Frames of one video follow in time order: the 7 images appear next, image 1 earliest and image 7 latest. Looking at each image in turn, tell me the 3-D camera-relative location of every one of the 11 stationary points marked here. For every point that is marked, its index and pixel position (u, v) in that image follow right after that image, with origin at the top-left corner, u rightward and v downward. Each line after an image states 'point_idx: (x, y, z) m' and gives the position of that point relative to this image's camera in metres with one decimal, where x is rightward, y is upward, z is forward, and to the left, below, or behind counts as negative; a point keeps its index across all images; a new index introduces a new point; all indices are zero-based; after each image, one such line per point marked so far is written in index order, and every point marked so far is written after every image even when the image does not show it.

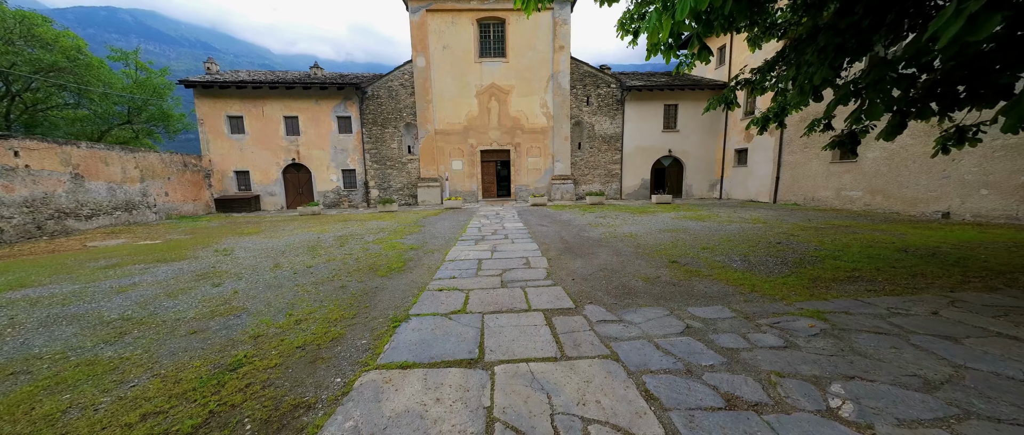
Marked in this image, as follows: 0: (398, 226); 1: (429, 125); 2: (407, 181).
0: (-2.9, -0.2, +8.4) m
1: (-3.7, +4.1, +14.5) m
2: (-4.9, +1.7, +15.0) m
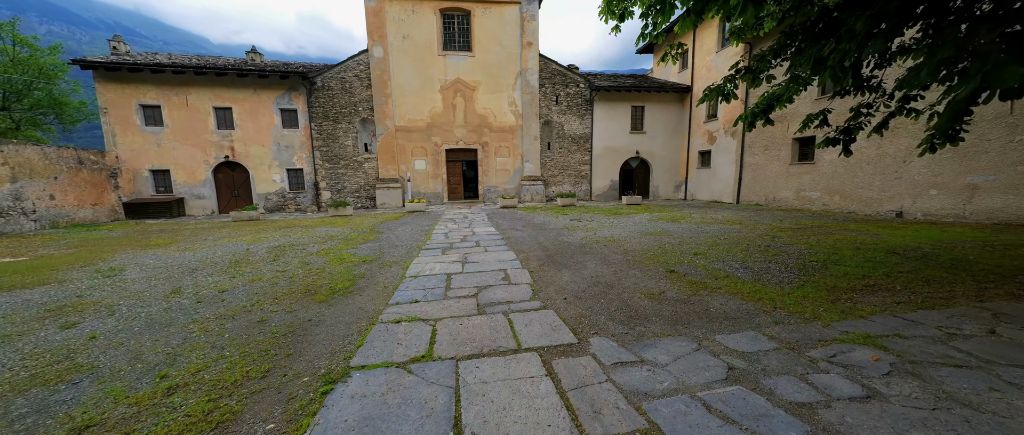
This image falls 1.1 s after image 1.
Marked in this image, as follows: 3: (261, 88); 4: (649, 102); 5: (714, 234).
0: (-3.6, -0.3, +7.3) m
1: (-5.0, +3.9, +13.4) m
2: (-6.2, +1.5, +13.7) m
3: (-9.5, +4.9, +12.3) m
4: (+6.6, +5.6, +16.0) m
5: (+3.9, -0.3, +6.4) m
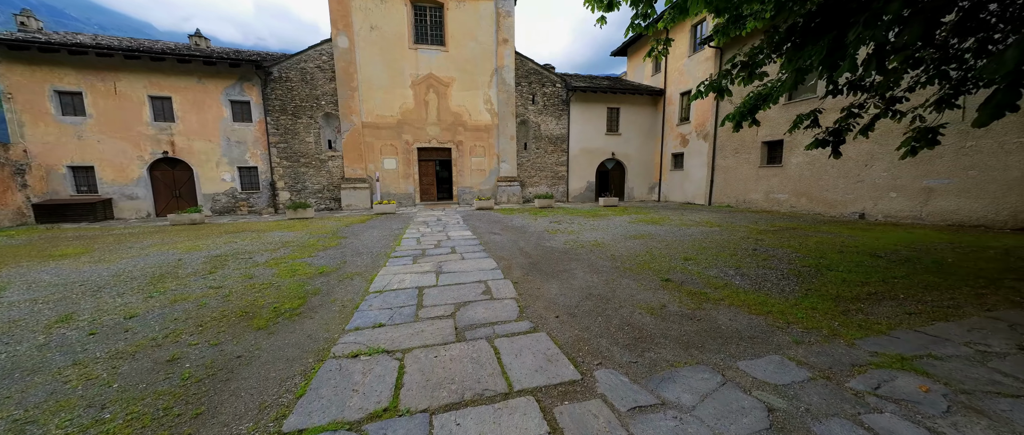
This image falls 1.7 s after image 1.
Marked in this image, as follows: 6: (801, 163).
0: (-4.0, -0.4, +6.6) m
1: (-6.0, +3.8, +12.5) m
2: (-7.2, +1.4, +12.7) m
3: (-10.3, +4.8, +11.1) m
4: (+5.5, +5.5, +16.0) m
5: (+3.5, -0.4, +6.2) m
6: (+8.8, +1.7, +10.1) m
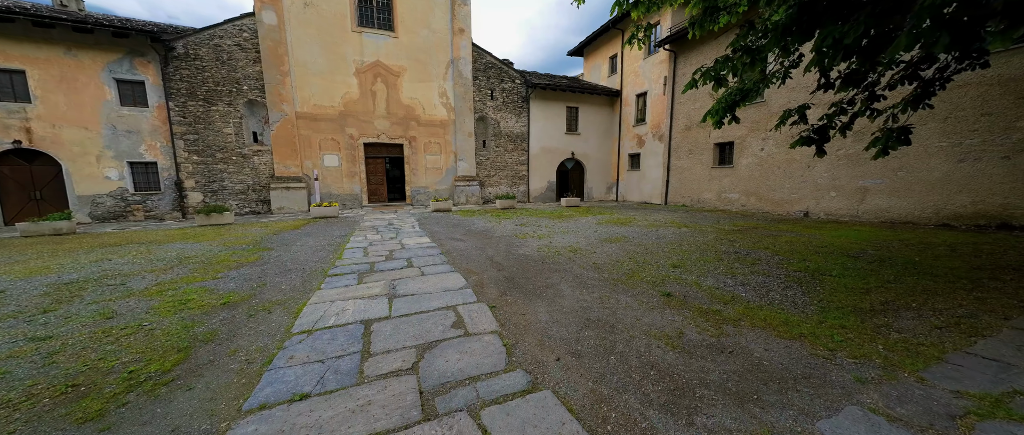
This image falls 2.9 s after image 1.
0: (-4.6, -0.5, +5.3) m
1: (-7.4, +3.7, +10.9) m
2: (-8.6, +1.2, +10.9) m
3: (-11.5, +4.6, +8.9) m
4: (+3.4, +5.5, +15.9) m
5: (+2.9, -0.4, +6.0) m
6: (+7.6, +1.7, +10.5) m
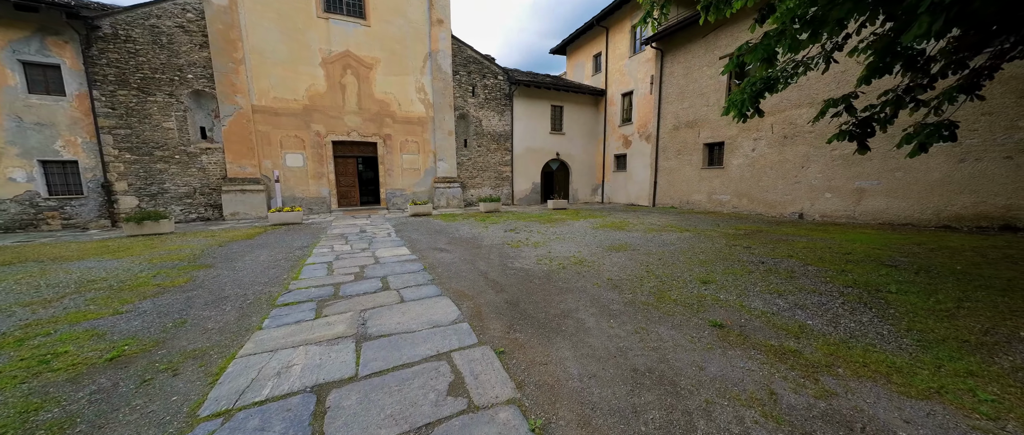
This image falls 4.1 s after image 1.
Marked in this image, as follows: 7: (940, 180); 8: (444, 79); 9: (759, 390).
0: (-4.7, -0.7, +4.2) m
1: (-7.9, +3.5, +9.6) m
2: (-9.0, +1.0, +9.6) m
3: (-11.9, +4.3, +7.4) m
4: (+2.5, +5.4, +15.4) m
5: (+2.7, -0.5, +5.4) m
6: (+7.1, +1.6, +10.3) m
7: (+8.7, +0.8, +6.7) m
8: (-2.6, +5.3, +12.6) m
9: (+1.3, -0.9, +1.7) m
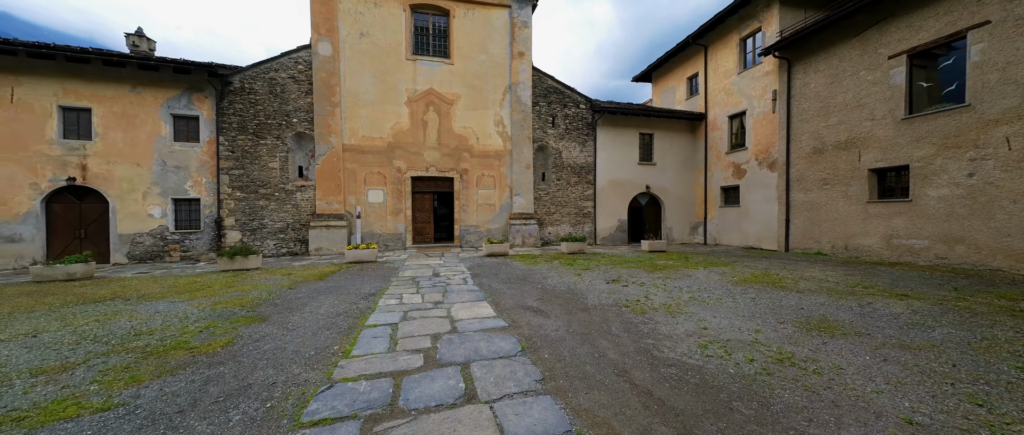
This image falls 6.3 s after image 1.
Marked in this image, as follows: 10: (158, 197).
0: (-3.4, -1.1, +3.5) m
1: (-5.4, +2.4, +9.8) m
2: (-6.6, 0.0, +9.7) m
3: (-9.7, +3.5, +8.5) m
4: (+6.1, +3.7, +13.6) m
5: (+4.1, -1.1, +3.1) m
6: (+9.4, +0.5, +7.3) m
7: (+10.3, 0.0, +3.4) m
8: (+0.4, +3.8, +11.8) m
9: (+2.0, -1.1, -0.2) m
10: (-9.4, +0.6, +8.6) m
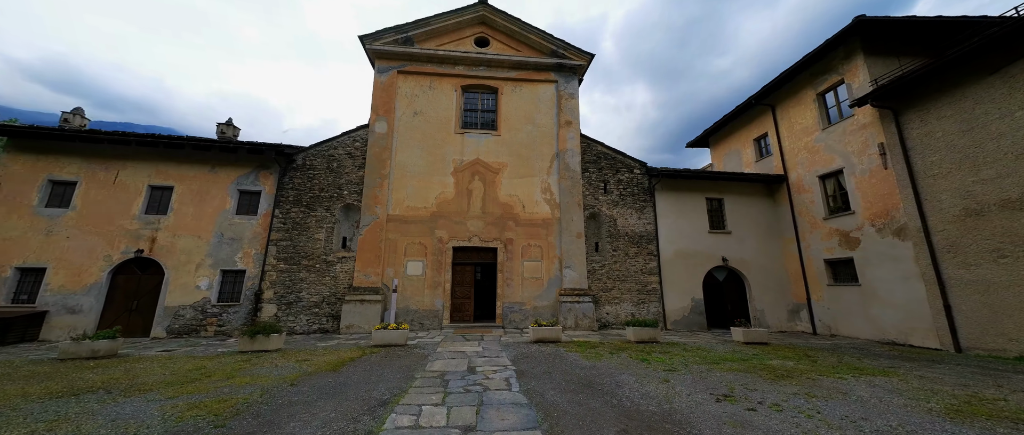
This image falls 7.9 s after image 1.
0: (-2.9, -1.7, +2.3) m
1: (-4.0, +0.3, +9.5) m
2: (-5.2, -2.0, +9.0) m
3: (-8.4, +1.6, +9.0) m
4: (+7.9, +0.9, +11.9) m
5: (+4.5, -1.5, +1.0) m
6: (+10.4, -0.8, +4.6) m
7: (+10.7, -0.4, +0.7) m
8: (+2.1, +1.4, +10.9) m
9: (+1.9, -0.8, -2.0) m
10: (-8.2, -1.3, +8.4) m
